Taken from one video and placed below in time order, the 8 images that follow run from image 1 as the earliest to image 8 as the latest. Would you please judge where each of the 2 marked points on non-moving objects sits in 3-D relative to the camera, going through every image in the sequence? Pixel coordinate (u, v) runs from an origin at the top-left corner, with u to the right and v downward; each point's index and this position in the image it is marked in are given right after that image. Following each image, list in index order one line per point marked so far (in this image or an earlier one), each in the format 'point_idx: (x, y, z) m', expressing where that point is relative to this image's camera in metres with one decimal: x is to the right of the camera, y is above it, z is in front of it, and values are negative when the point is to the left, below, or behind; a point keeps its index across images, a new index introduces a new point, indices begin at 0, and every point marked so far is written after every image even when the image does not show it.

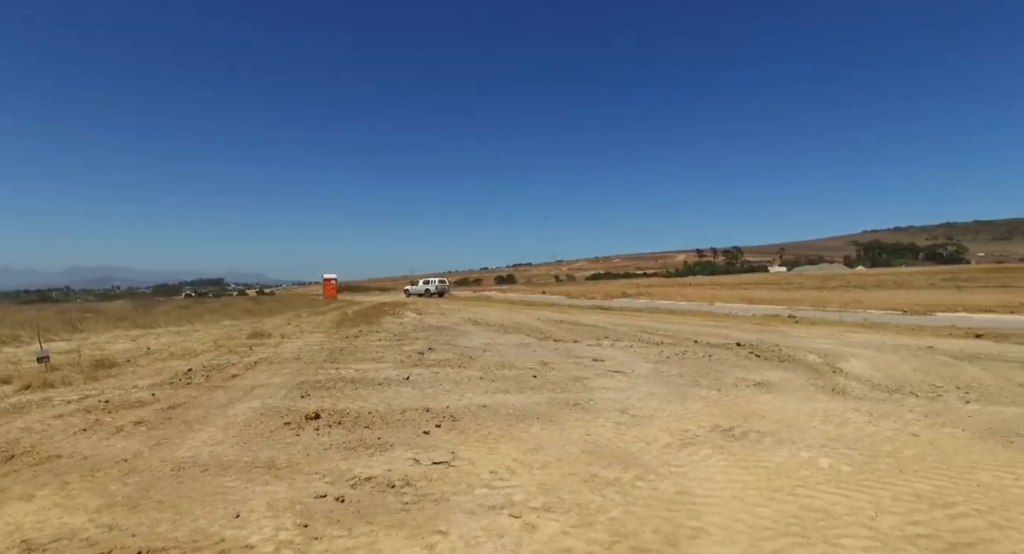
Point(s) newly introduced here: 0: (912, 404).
0: (+7.0, -2.2, +8.6) m
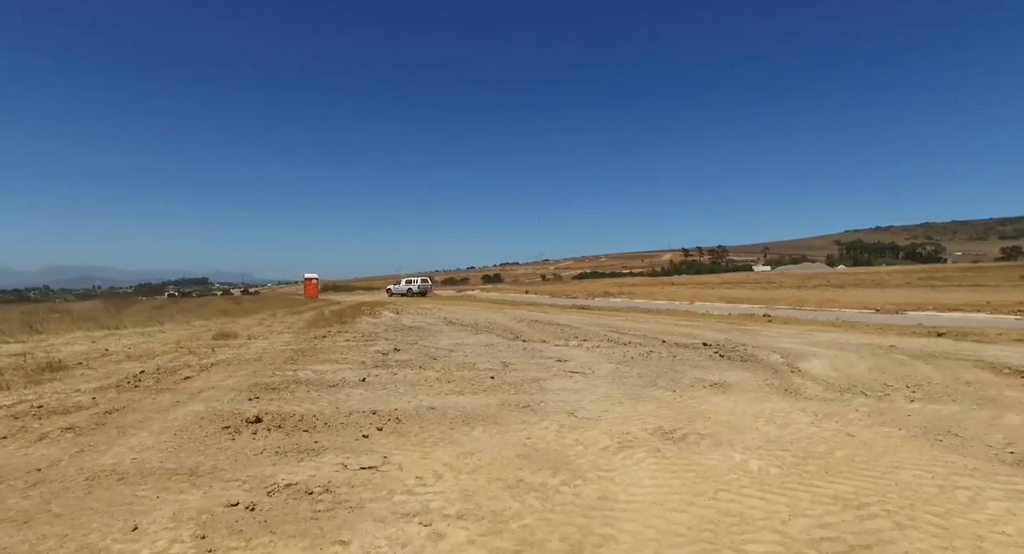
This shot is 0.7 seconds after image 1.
0: (+6.1, -2.2, +8.7) m
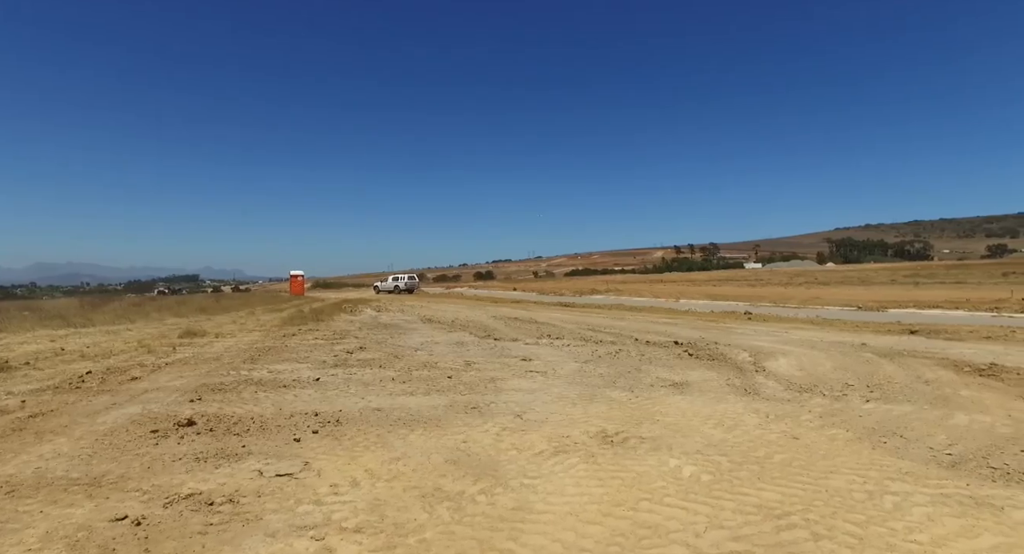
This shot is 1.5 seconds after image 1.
0: (+5.2, -2.2, +8.5) m
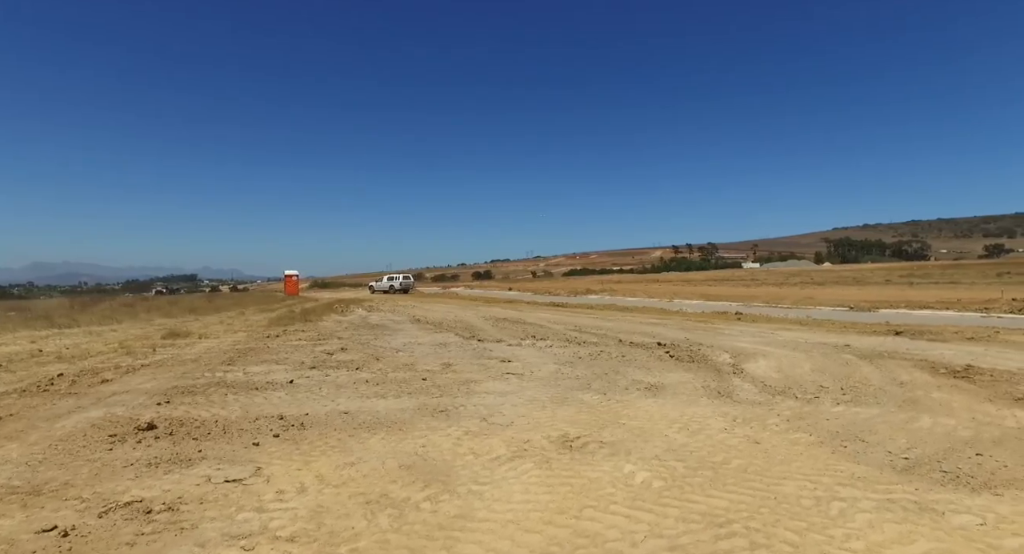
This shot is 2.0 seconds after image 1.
0: (+4.7, -2.2, +8.5) m
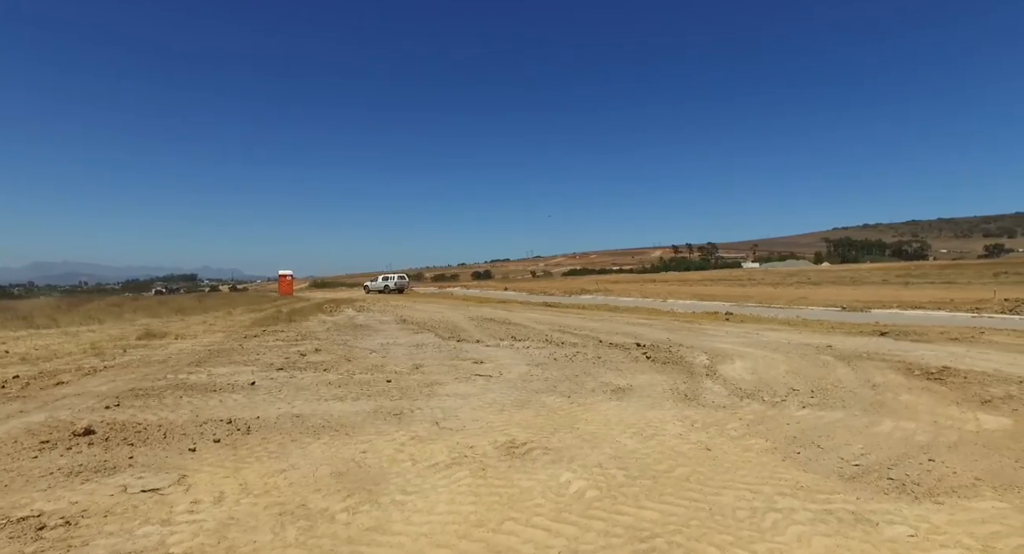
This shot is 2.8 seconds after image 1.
0: (+4.0, -2.2, +8.3) m
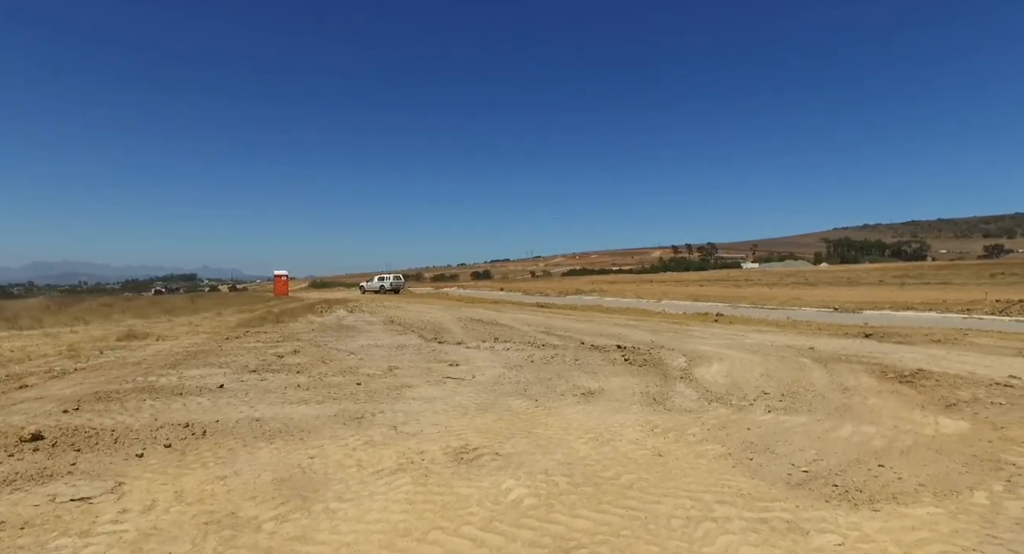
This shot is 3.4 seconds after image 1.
0: (+3.3, -2.3, +8.2) m
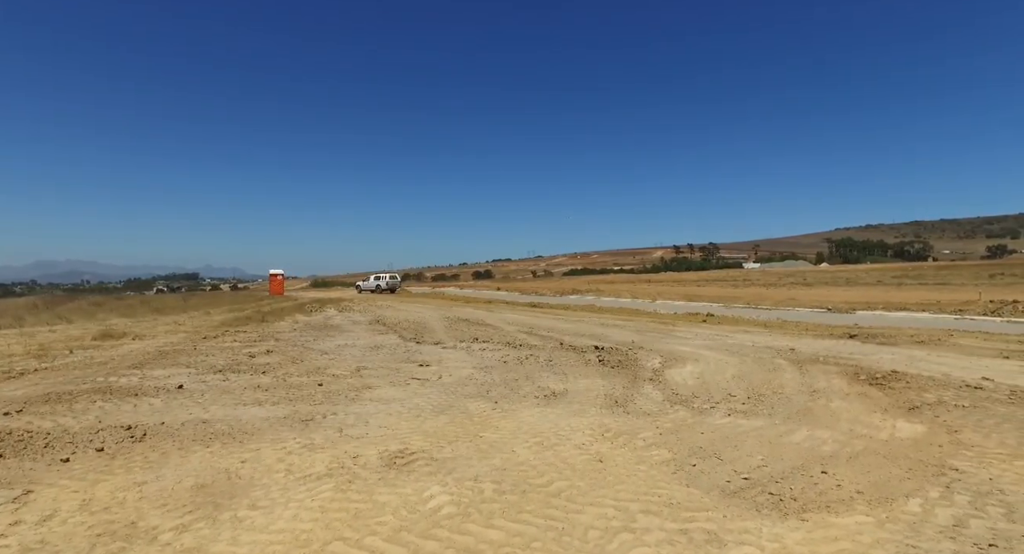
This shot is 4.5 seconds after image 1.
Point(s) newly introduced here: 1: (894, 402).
0: (+2.6, -2.3, +8.0) m
1: (+6.2, -2.0, +7.9) m
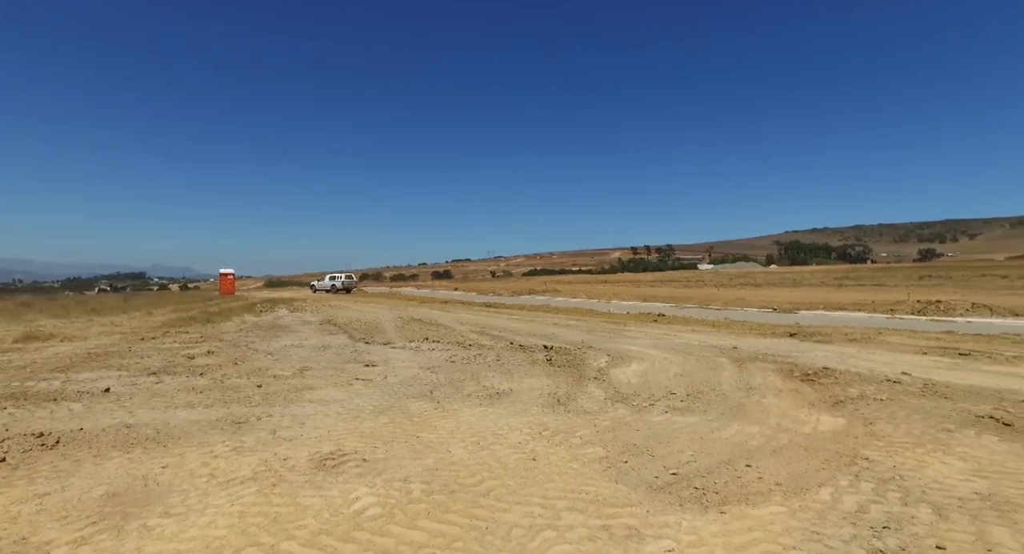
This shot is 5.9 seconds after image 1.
0: (+1.6, -2.3, +8.1) m
1: (+5.2, -2.0, +8.3) m
